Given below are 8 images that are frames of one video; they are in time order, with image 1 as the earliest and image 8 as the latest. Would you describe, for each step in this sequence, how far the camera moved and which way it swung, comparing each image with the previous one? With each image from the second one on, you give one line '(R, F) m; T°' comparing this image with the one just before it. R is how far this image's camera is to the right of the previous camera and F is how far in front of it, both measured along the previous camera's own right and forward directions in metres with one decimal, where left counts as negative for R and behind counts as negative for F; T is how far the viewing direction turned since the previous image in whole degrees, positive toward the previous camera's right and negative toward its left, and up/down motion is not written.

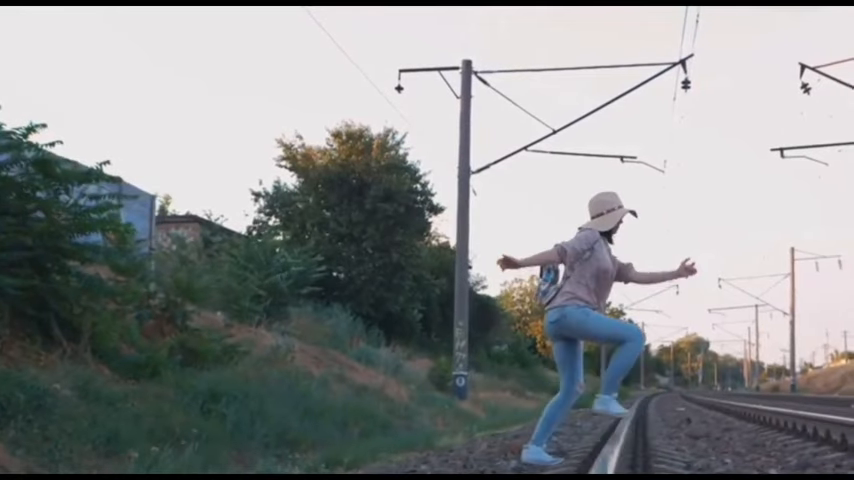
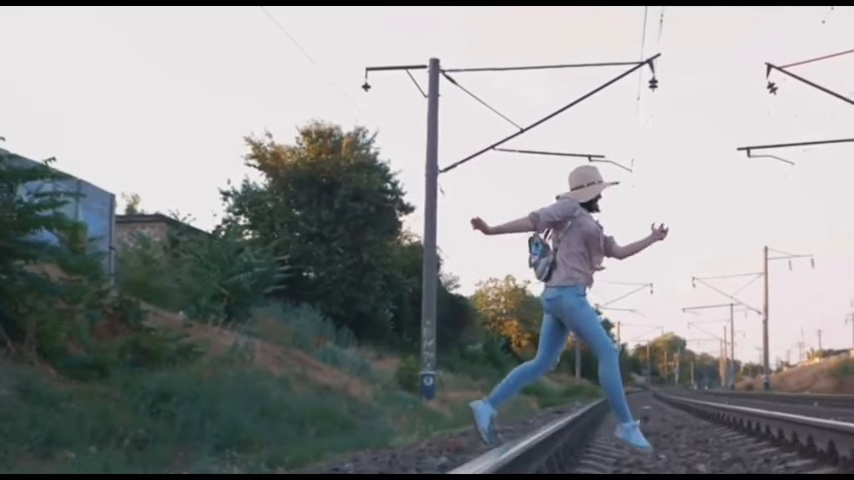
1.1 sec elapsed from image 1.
(+0.4, +0.1) m; +1°
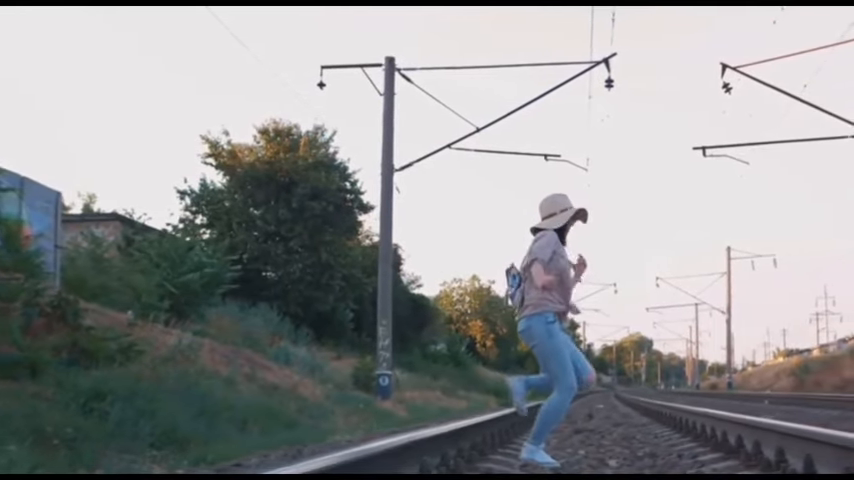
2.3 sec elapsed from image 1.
(+0.4, +0.1) m; +1°
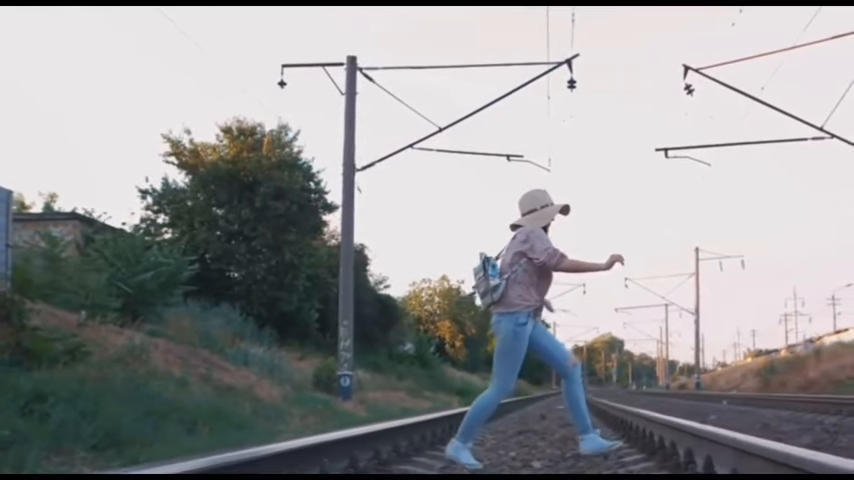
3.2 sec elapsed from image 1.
(+0.4, +0.1) m; +1°
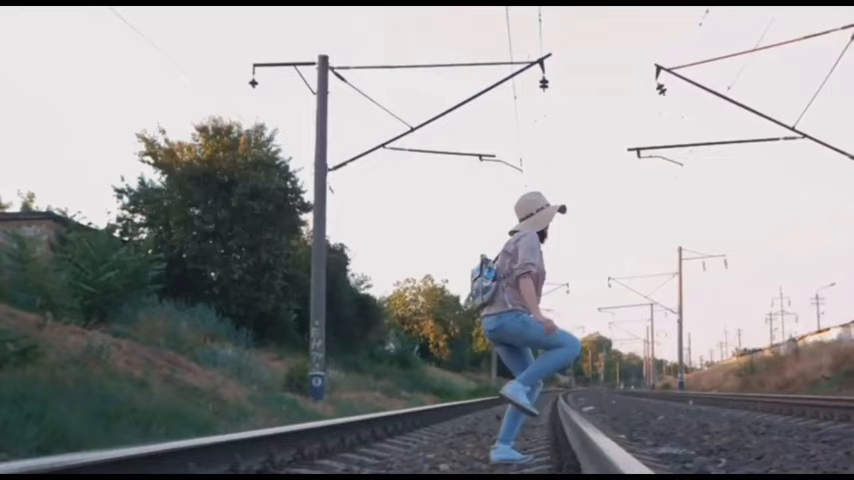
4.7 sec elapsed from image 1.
(+0.6, 0.0) m; 0°
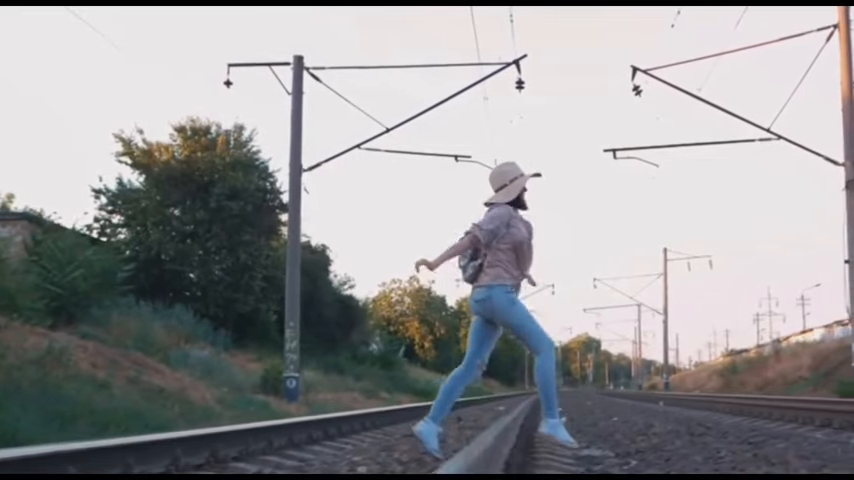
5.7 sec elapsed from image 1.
(+0.5, 0.0) m; 0°
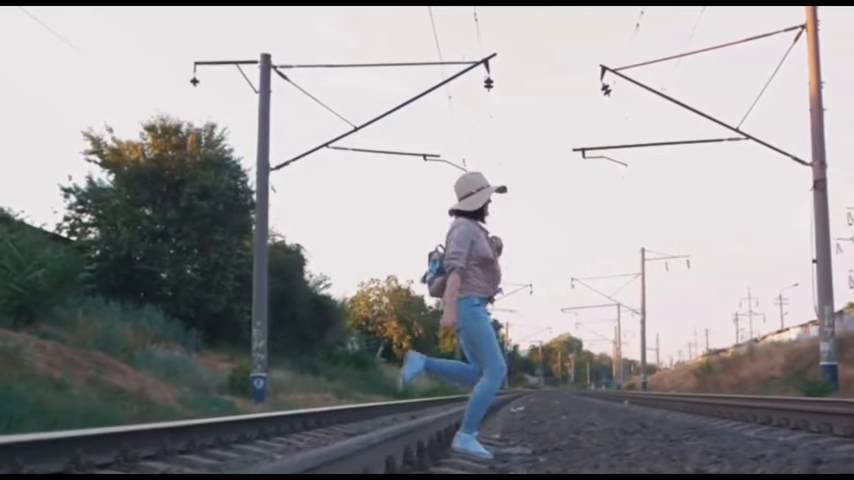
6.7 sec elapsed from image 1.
(+0.5, +0.1) m; +1°
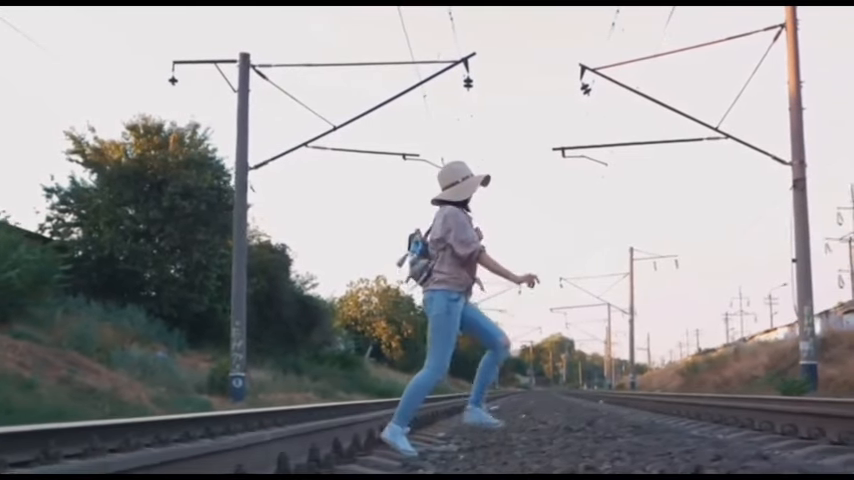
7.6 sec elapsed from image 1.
(+0.5, 0.0) m; 0°
